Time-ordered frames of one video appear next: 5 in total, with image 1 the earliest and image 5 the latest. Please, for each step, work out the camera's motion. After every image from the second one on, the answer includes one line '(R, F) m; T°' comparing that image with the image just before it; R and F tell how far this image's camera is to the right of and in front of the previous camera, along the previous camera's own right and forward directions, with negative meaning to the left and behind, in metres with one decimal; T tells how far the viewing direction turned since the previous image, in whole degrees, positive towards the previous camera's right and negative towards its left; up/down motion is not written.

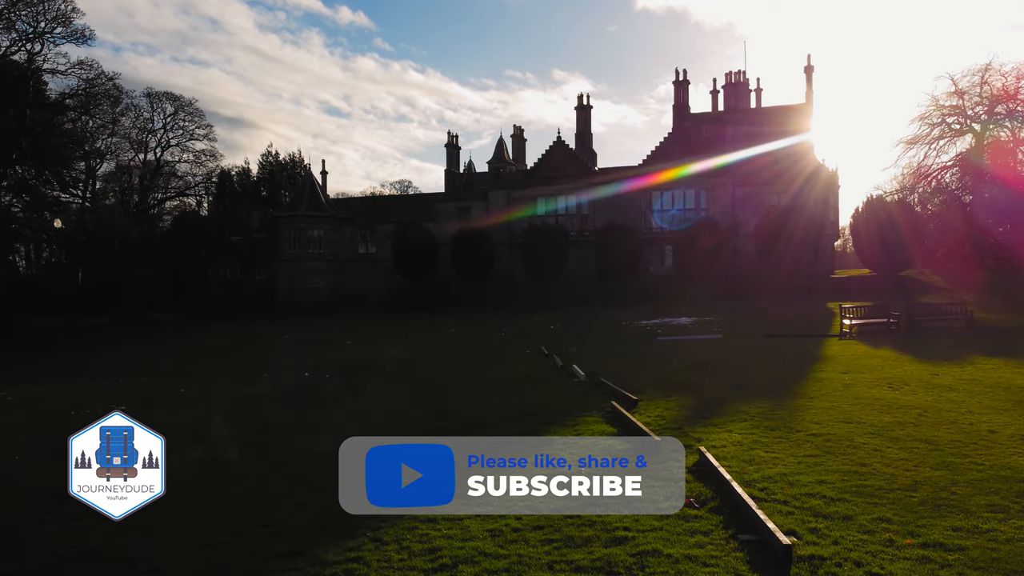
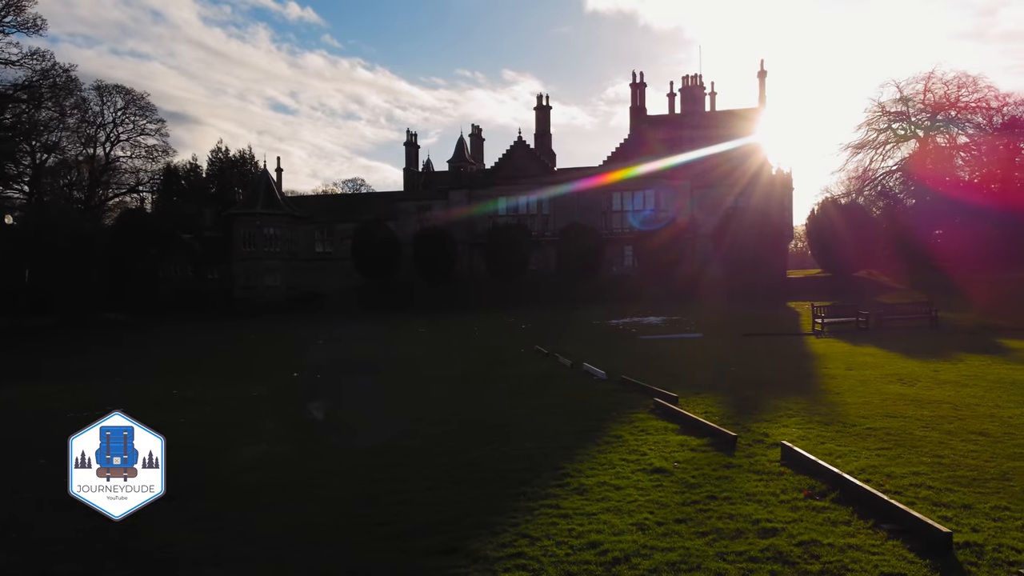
(-1.0, 0.0) m; +3°
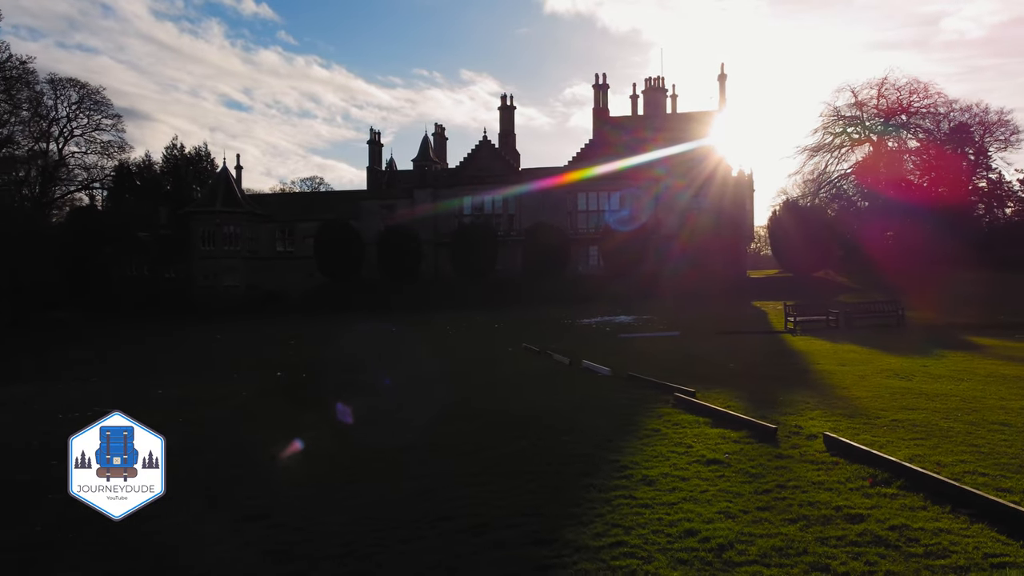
(-0.7, 0.0) m; +3°
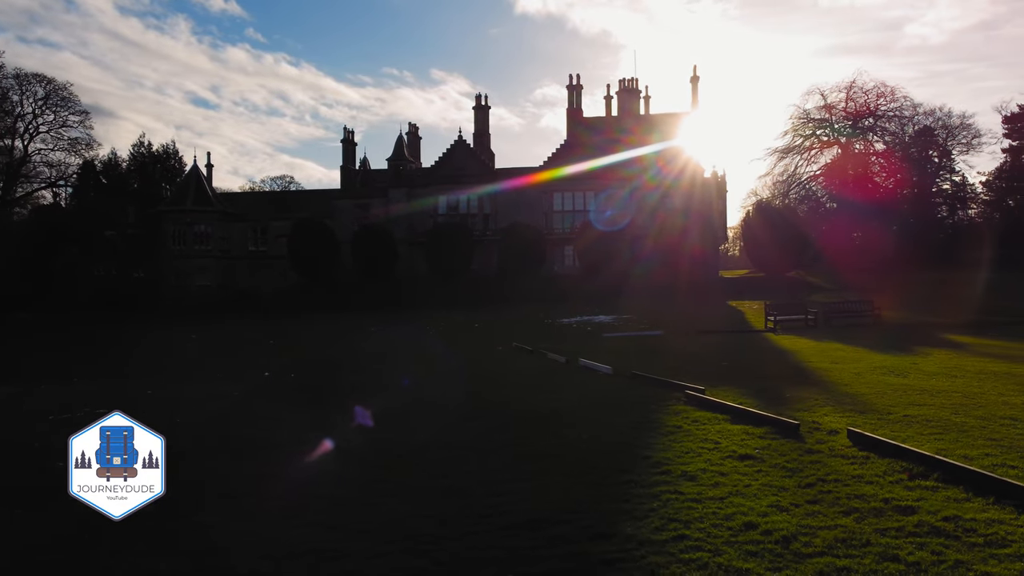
(-0.4, 0.0) m; +2°
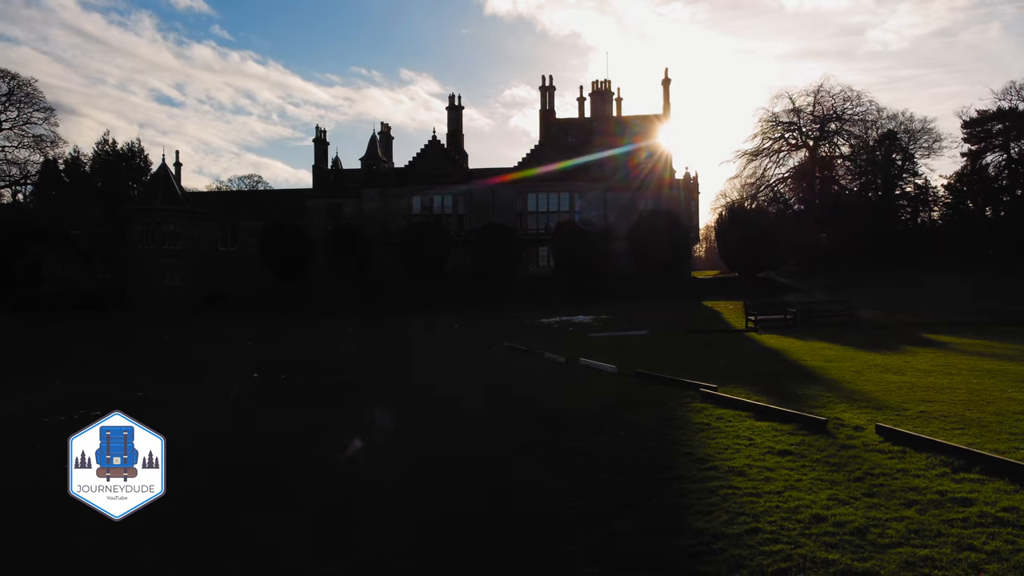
(-0.5, 0.0) m; +2°
